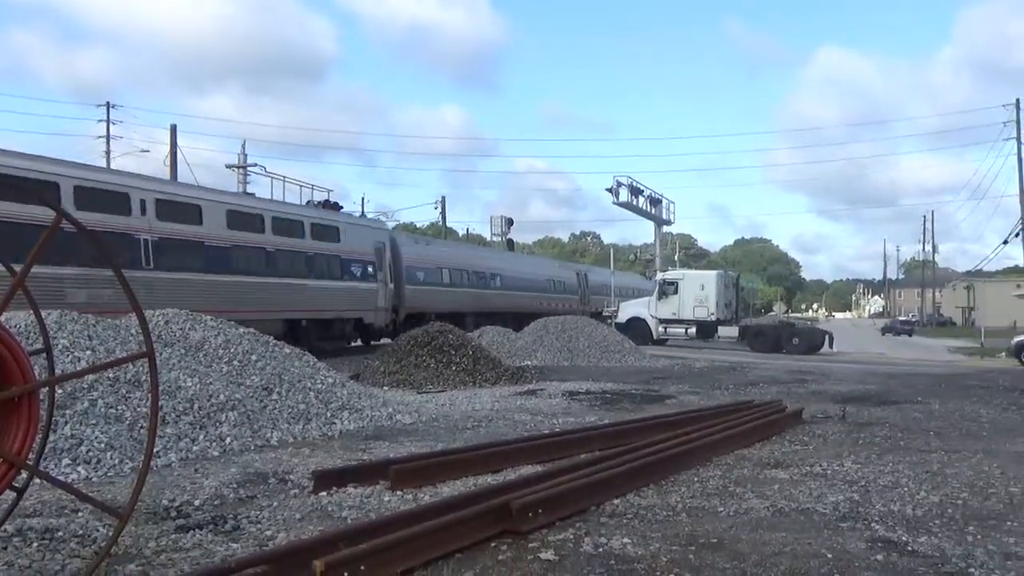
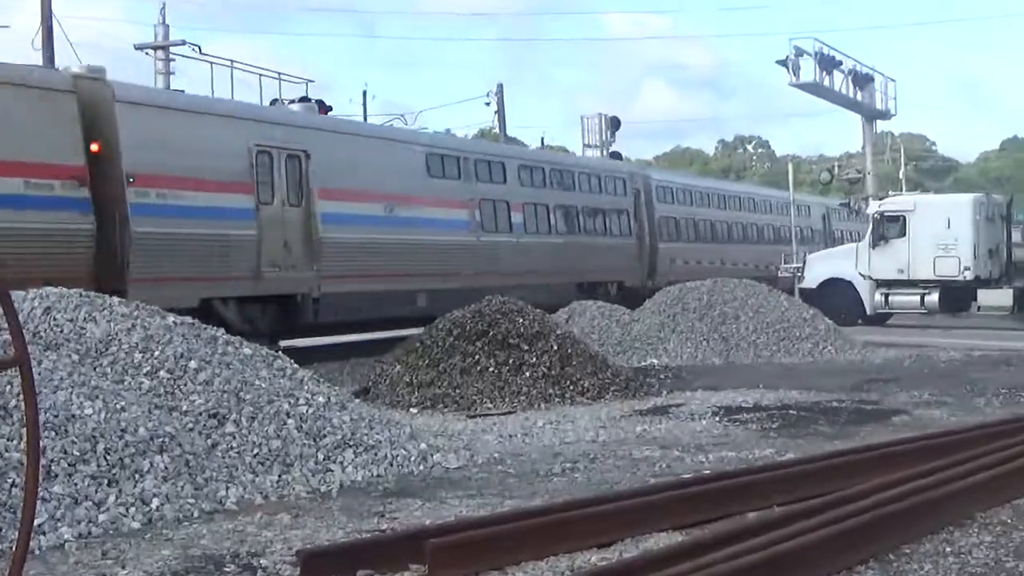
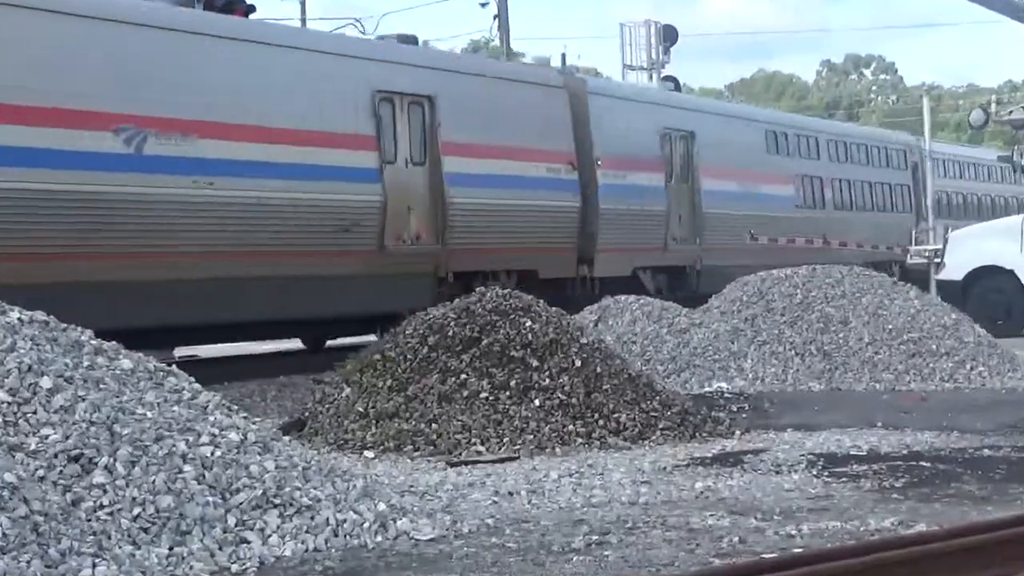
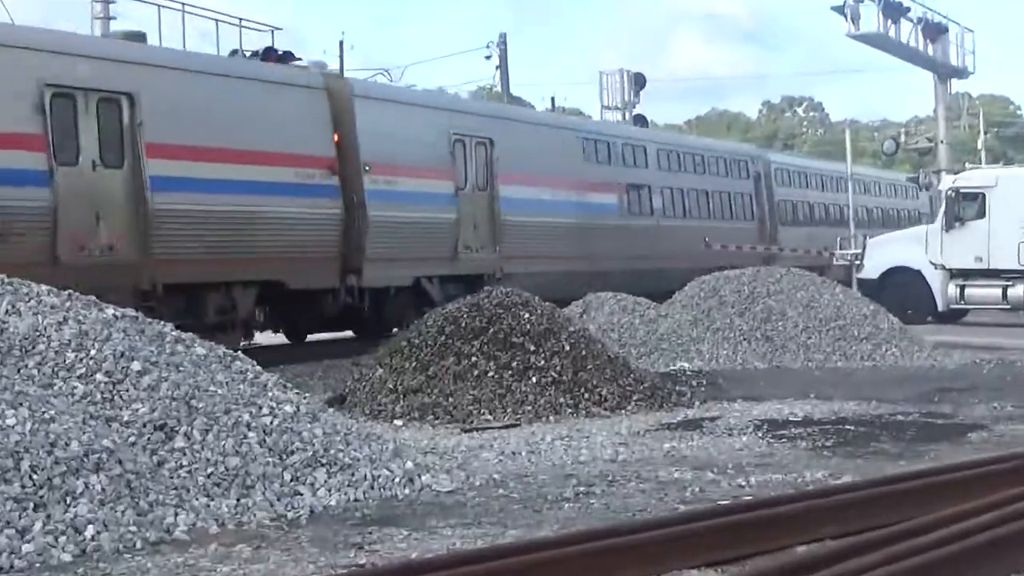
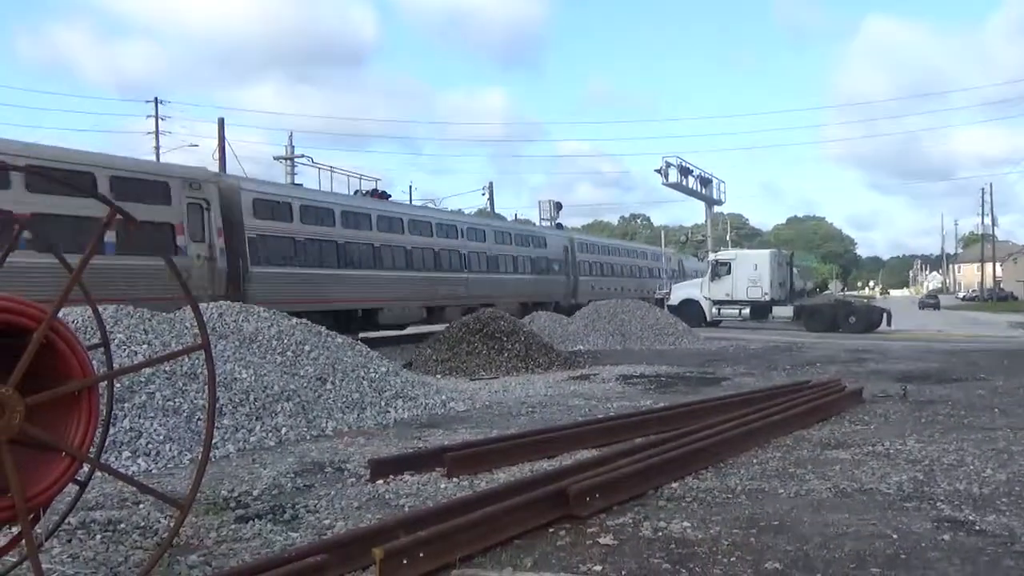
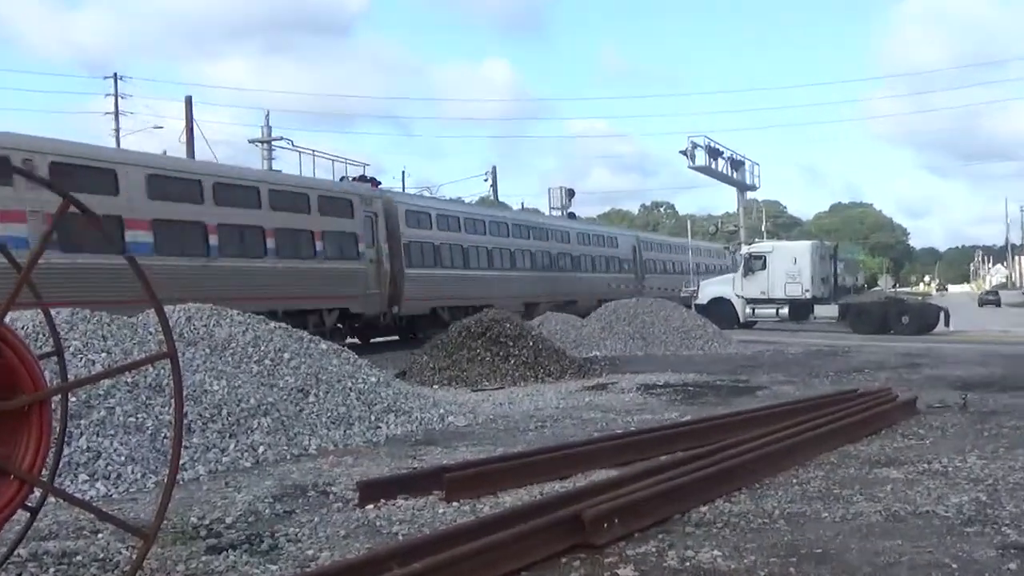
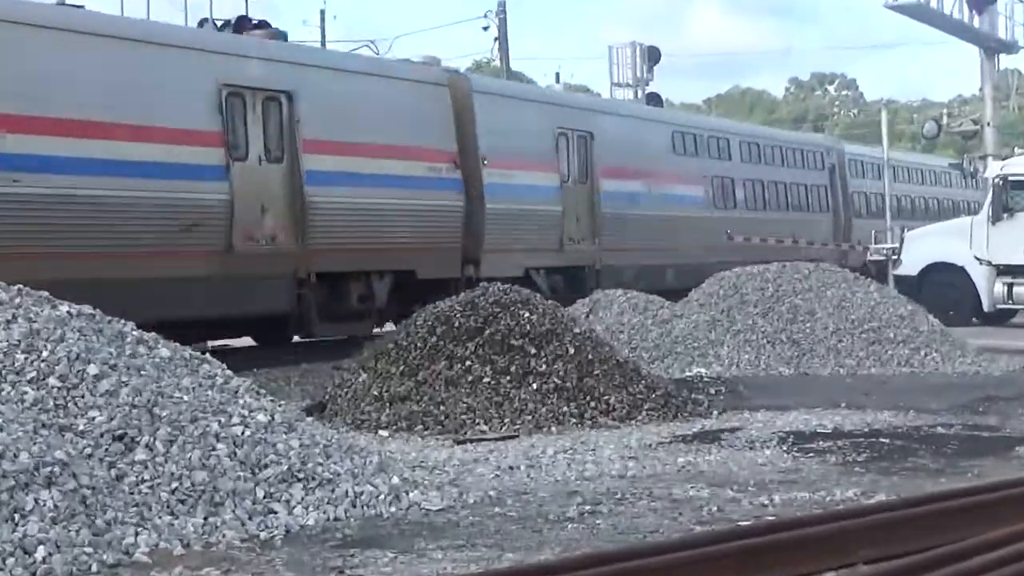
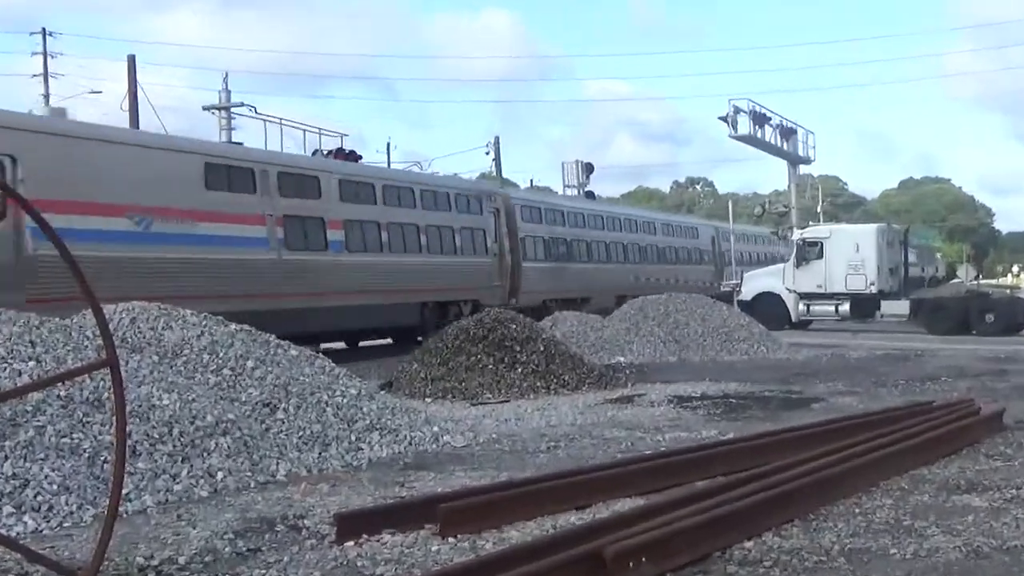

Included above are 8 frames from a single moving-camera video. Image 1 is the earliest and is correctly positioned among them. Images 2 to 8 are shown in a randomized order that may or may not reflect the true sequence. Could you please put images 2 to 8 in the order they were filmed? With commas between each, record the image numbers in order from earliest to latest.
5, 6, 8, 2, 4, 7, 3
